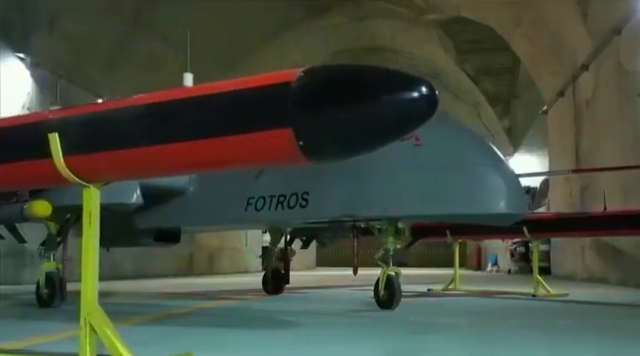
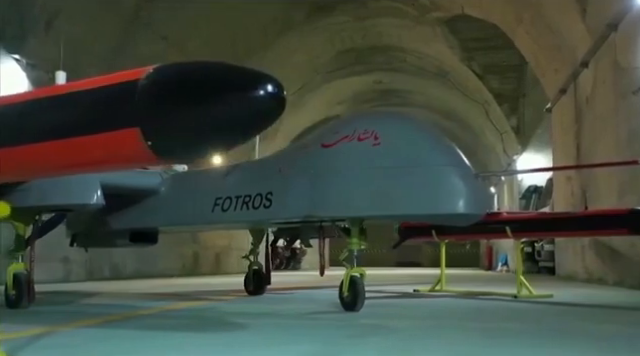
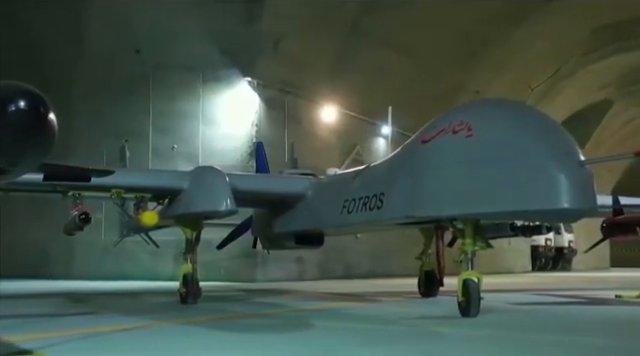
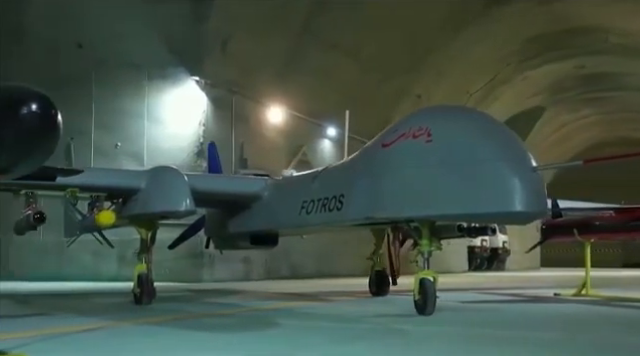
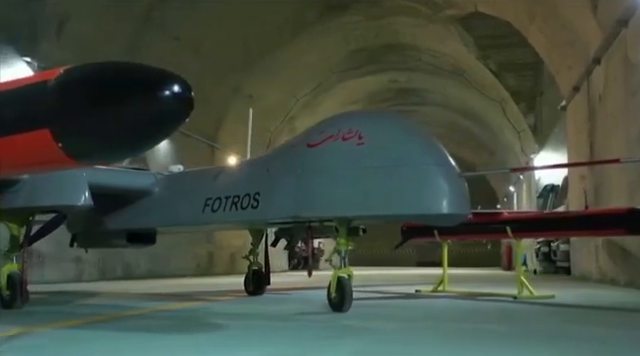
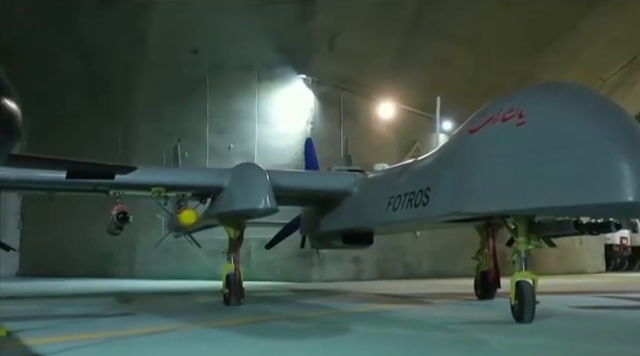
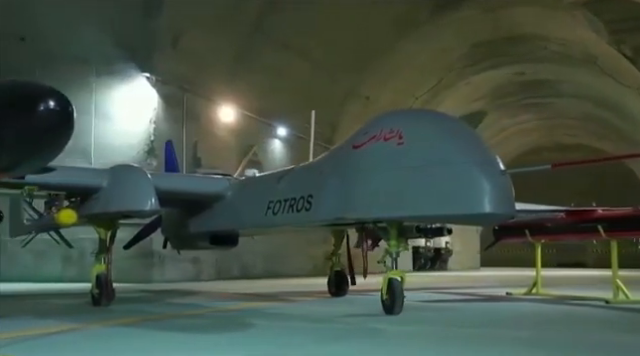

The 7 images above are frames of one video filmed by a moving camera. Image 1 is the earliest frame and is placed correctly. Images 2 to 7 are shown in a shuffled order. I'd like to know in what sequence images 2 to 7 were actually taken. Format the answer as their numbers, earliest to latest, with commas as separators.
2, 5, 7, 4, 3, 6
